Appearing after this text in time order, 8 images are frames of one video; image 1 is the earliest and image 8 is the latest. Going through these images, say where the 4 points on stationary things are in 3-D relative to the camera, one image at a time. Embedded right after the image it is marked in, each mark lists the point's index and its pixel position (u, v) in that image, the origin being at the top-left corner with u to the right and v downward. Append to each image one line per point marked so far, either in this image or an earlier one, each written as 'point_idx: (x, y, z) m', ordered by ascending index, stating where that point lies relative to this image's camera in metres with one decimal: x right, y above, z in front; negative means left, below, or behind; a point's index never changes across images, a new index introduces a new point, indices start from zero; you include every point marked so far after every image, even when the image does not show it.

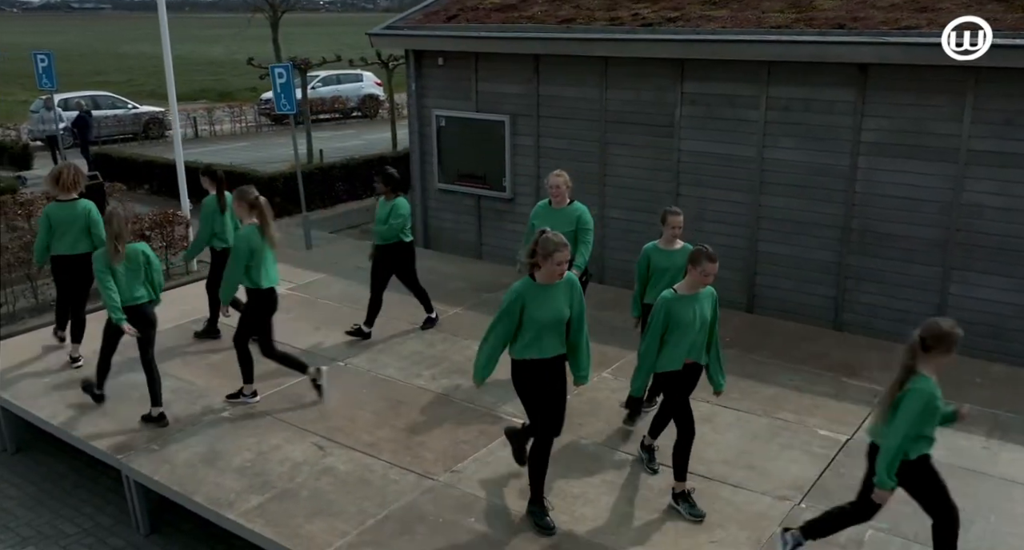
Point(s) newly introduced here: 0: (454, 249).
0: (-0.7, +0.3, +10.4) m
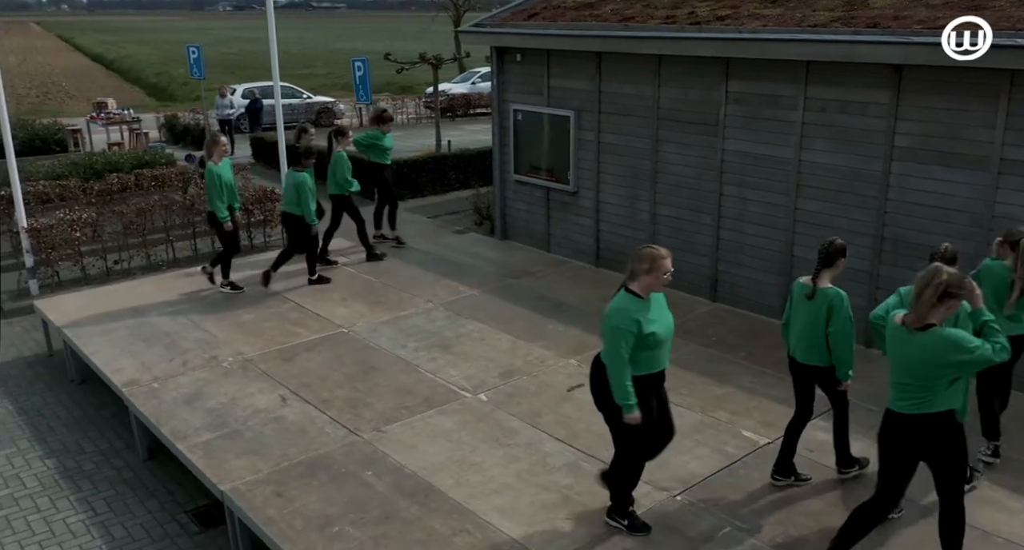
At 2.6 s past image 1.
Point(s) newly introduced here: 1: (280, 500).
0: (+0.2, +0.5, +10.8) m
1: (-1.2, -1.2, +4.5) m
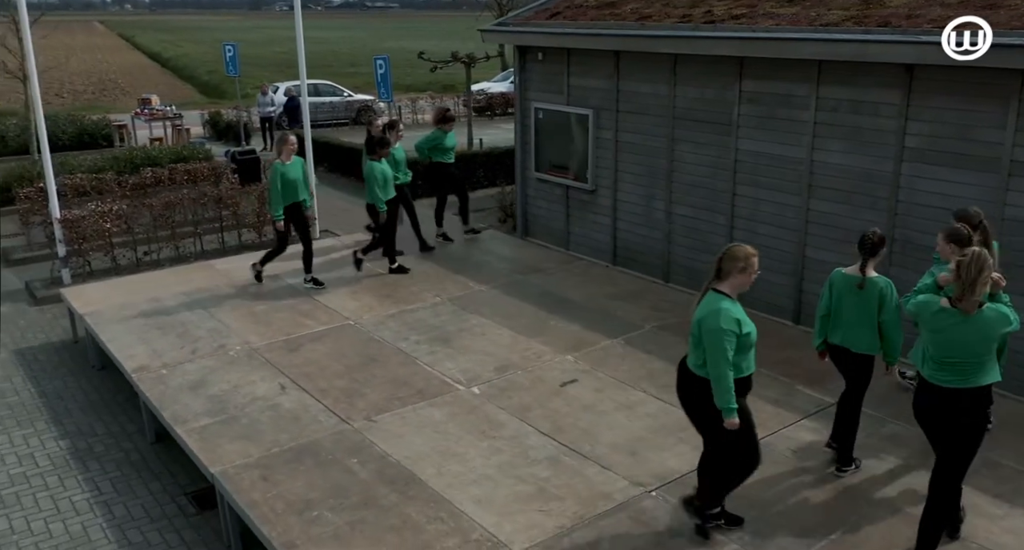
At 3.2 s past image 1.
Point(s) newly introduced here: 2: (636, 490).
0: (+0.4, +0.5, +10.8) m
1: (-1.3, -1.1, +4.7) m
2: (+0.6, -1.1, +4.4) m
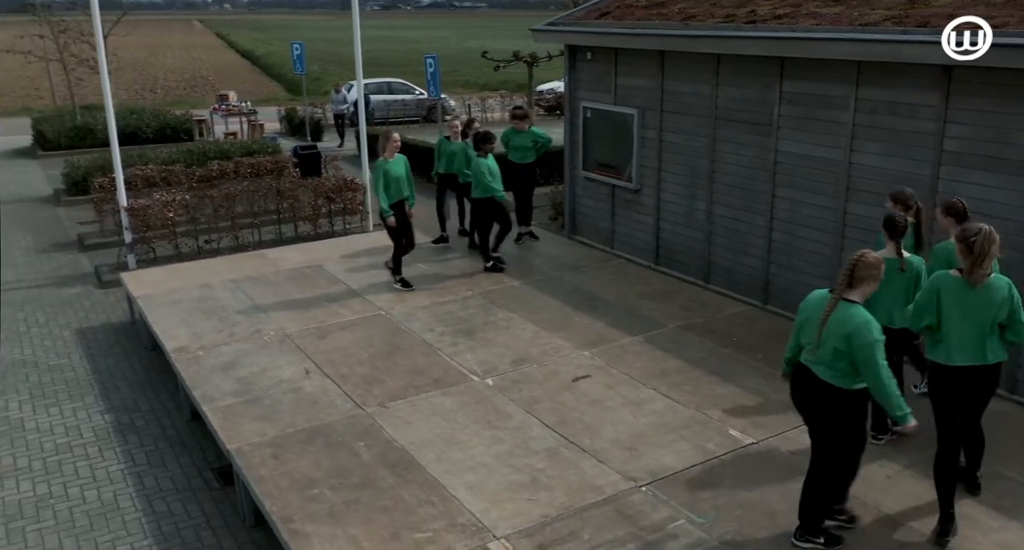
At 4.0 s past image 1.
0: (+1.0, +0.5, +10.9) m
1: (-1.4, -1.1, +4.9) m
2: (+0.6, -1.1, +4.5) m
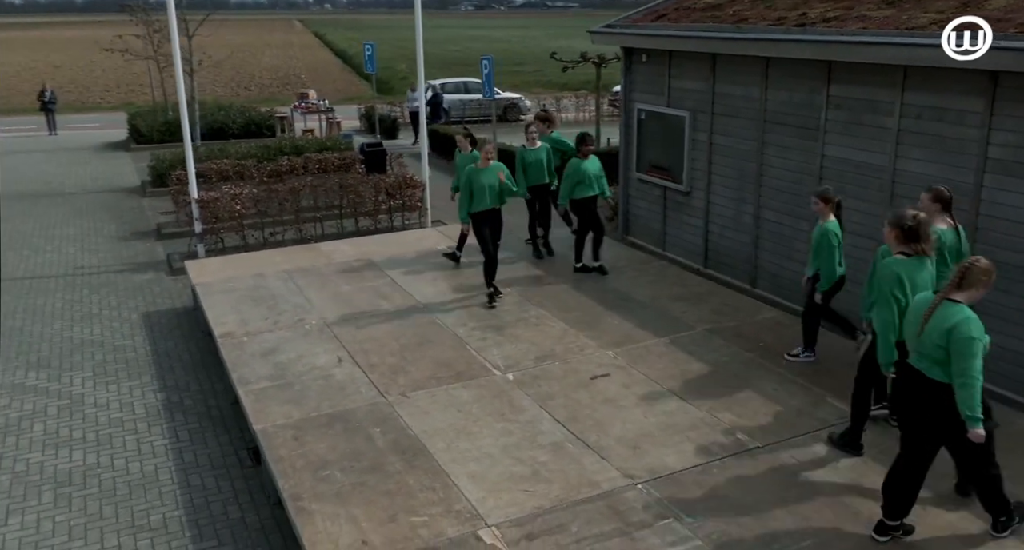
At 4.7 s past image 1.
0: (+1.7, +0.5, +10.9) m
1: (-1.3, -1.0, +5.2) m
2: (+0.6, -1.1, +4.6) m
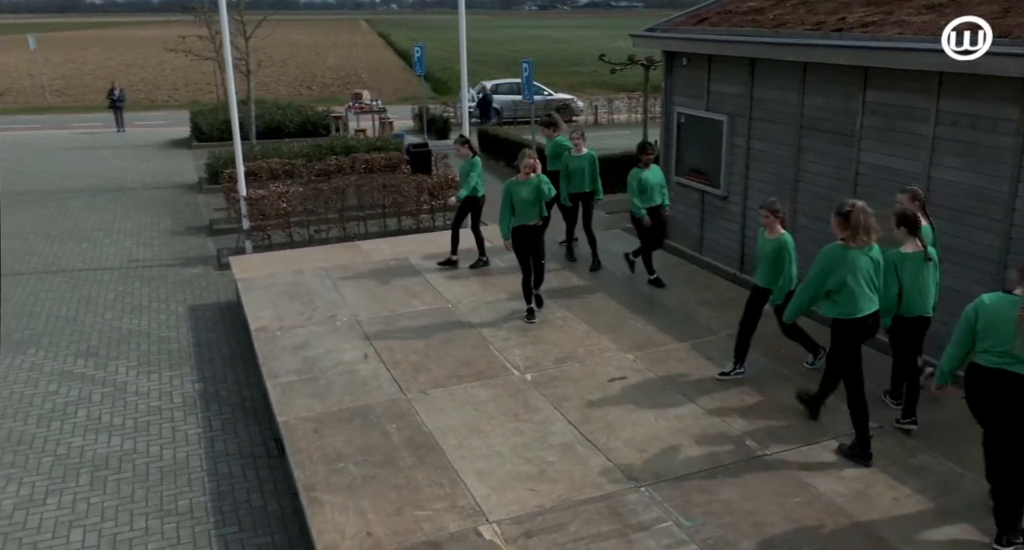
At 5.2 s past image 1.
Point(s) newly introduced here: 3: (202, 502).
0: (+2.2, +0.4, +10.9) m
1: (-1.2, -1.0, +5.3) m
2: (+0.6, -1.1, +4.6) m
3: (-2.0, -1.5, +5.6) m
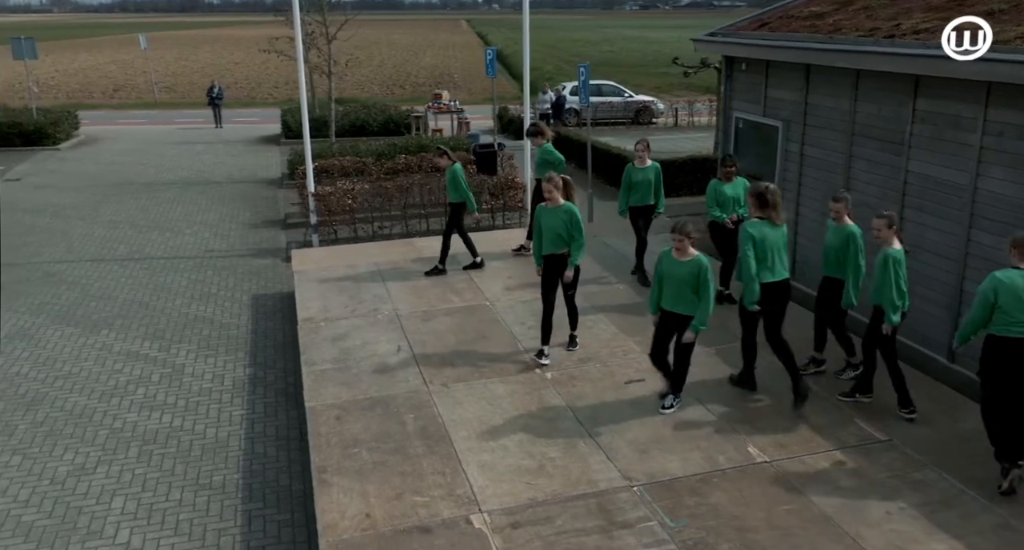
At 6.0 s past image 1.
0: (+2.8, +0.4, +10.8) m
1: (-1.2, -1.0, +5.7) m
2: (+0.6, -1.1, +4.8) m
3: (-1.9, -1.4, +6.0) m
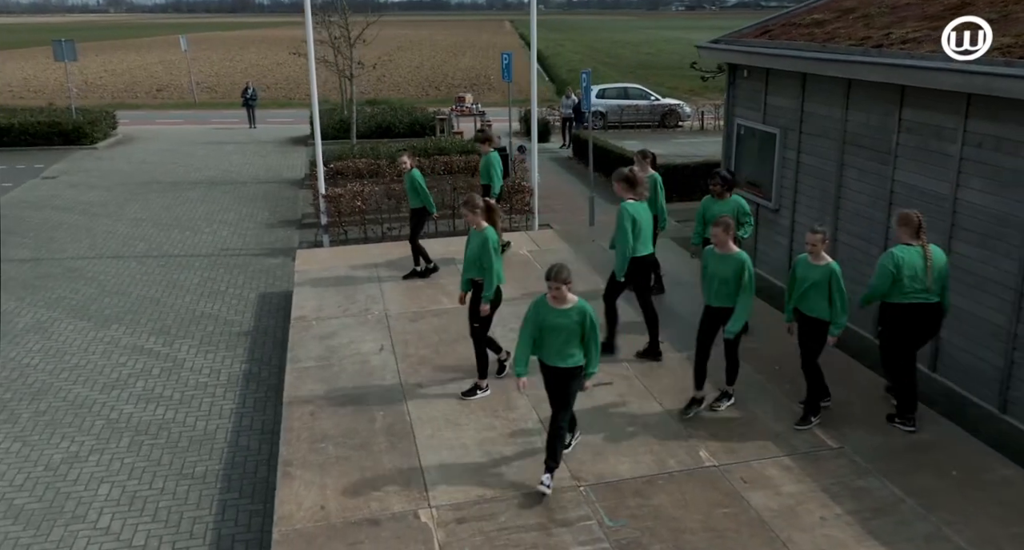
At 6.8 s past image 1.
0: (+2.9, +0.3, +10.8) m
1: (-1.4, -1.0, +5.9) m
2: (+0.3, -1.2, +4.9) m
3: (-2.1, -1.4, +6.2) m
